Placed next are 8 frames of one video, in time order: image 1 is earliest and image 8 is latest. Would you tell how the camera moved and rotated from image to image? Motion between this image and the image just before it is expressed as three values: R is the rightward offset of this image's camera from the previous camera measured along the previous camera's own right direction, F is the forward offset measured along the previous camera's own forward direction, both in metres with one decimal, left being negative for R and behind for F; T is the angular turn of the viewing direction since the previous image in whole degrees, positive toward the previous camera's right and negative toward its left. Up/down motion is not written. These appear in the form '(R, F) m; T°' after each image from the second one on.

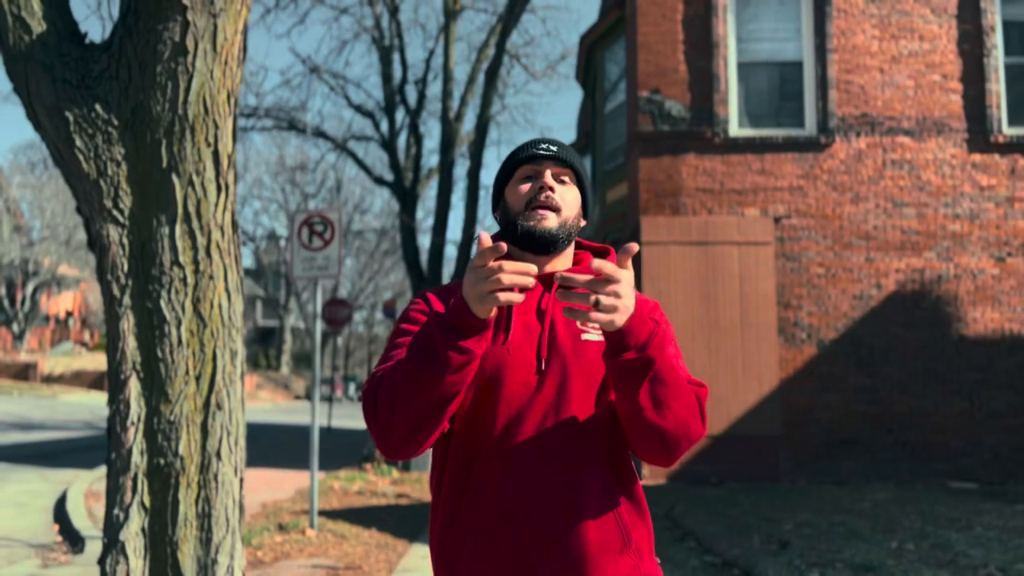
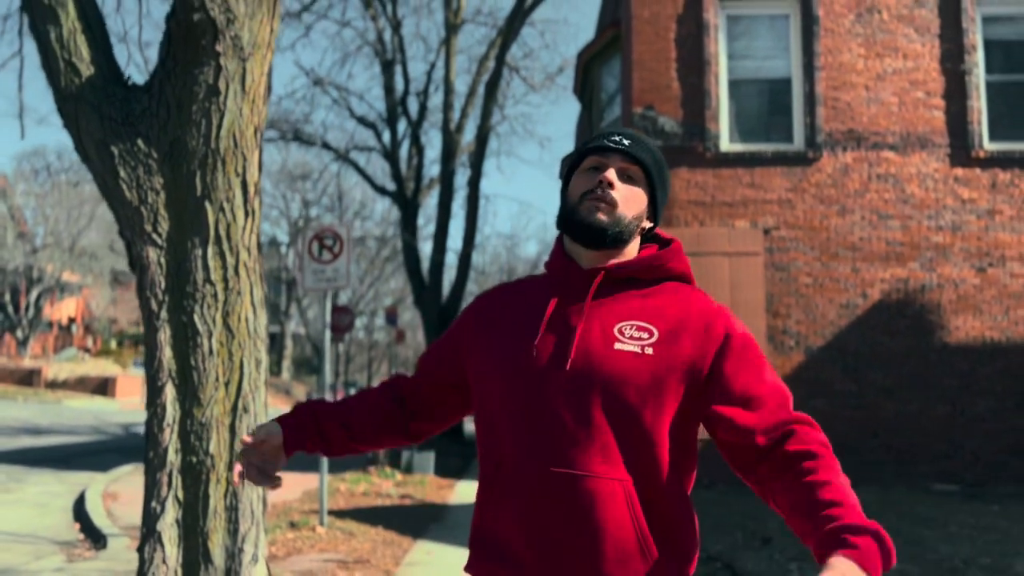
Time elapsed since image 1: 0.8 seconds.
(0.0, -0.4) m; 0°
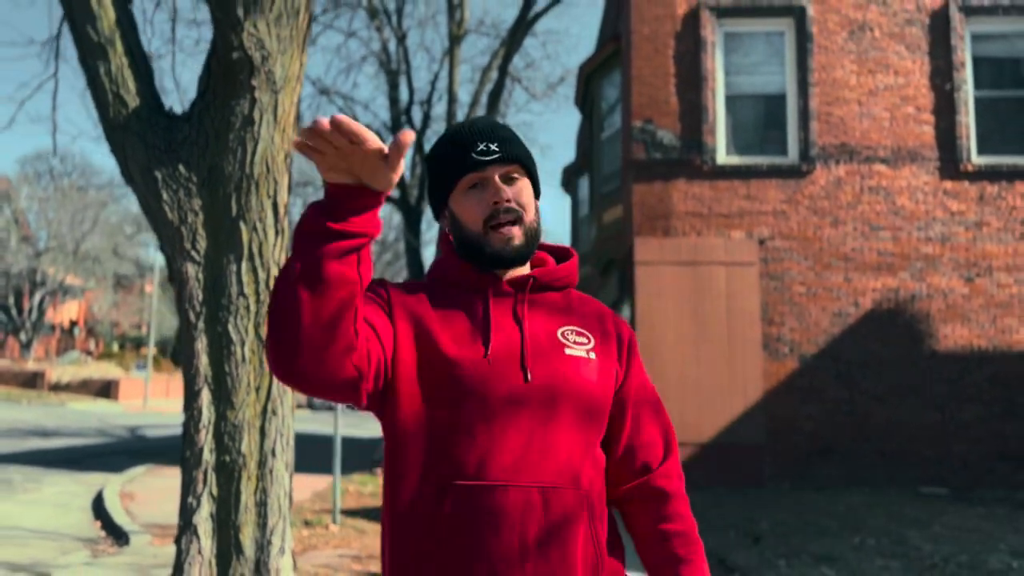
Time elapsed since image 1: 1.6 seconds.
(0.0, -0.3) m; 0°
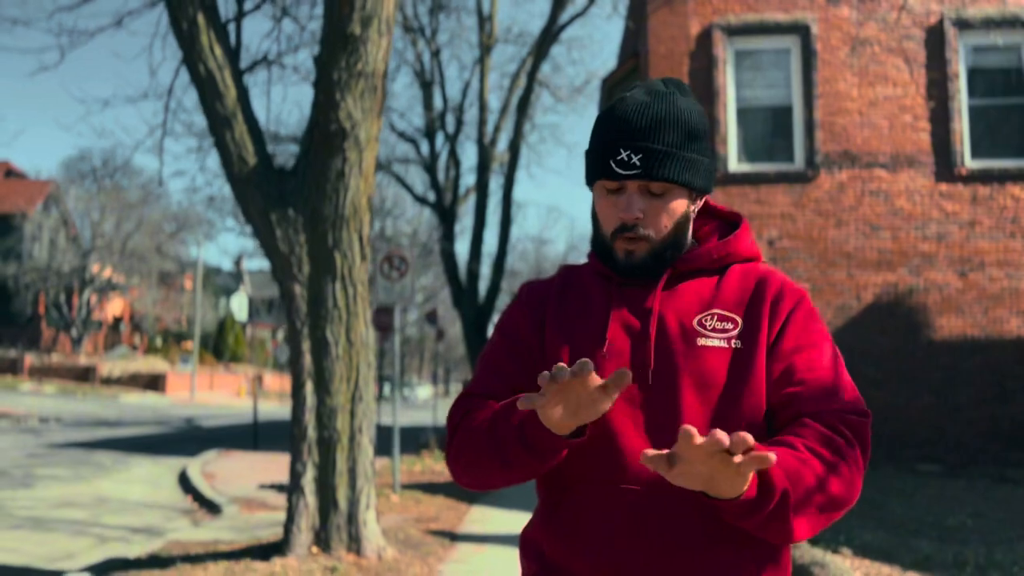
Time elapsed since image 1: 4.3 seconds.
(0.0, -1.1) m; -2°
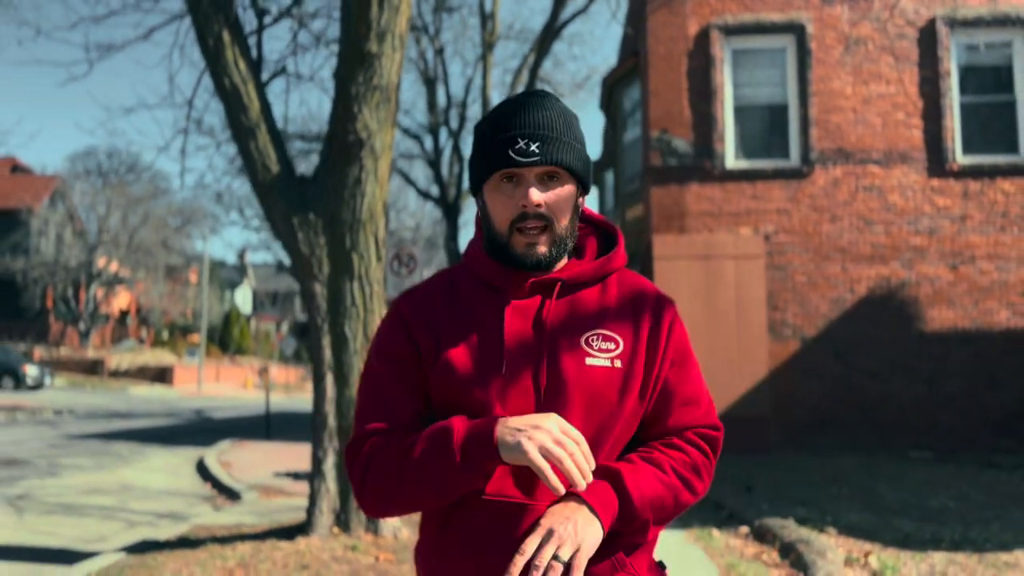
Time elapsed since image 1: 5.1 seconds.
(0.0, -0.4) m; 0°
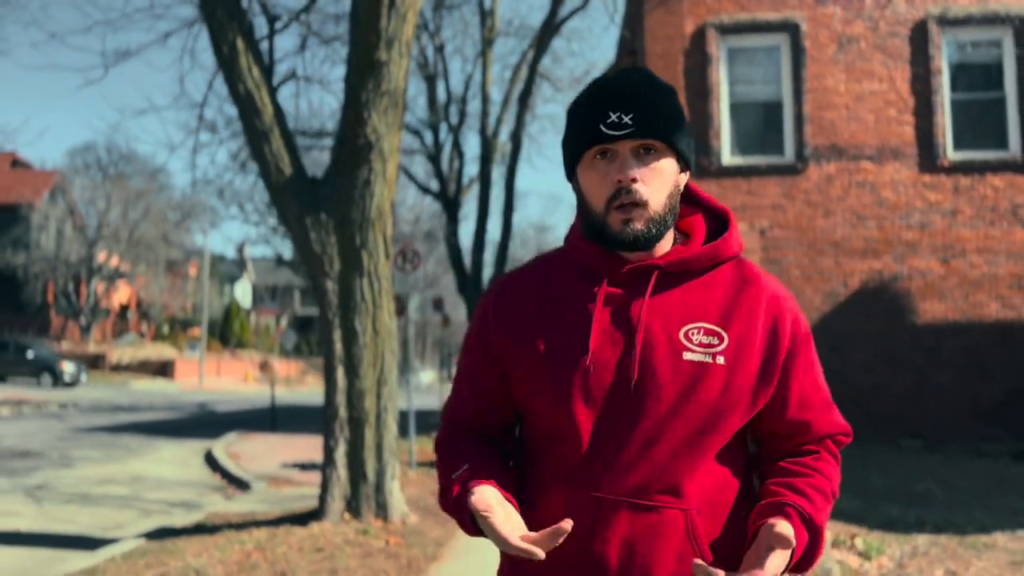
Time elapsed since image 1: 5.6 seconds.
(0.0, -0.2) m; 0°
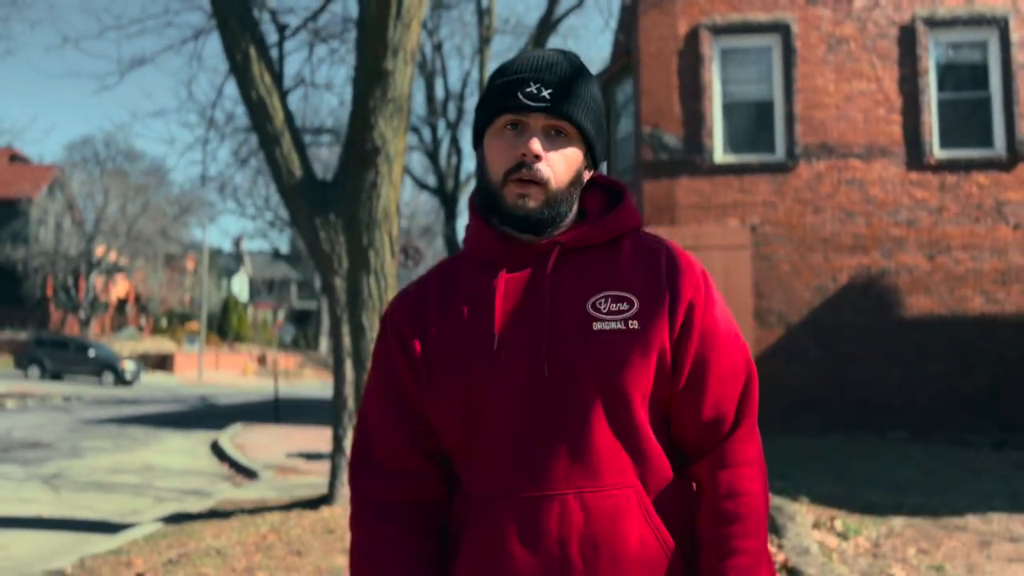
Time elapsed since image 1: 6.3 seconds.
(0.0, -0.3) m; 0°
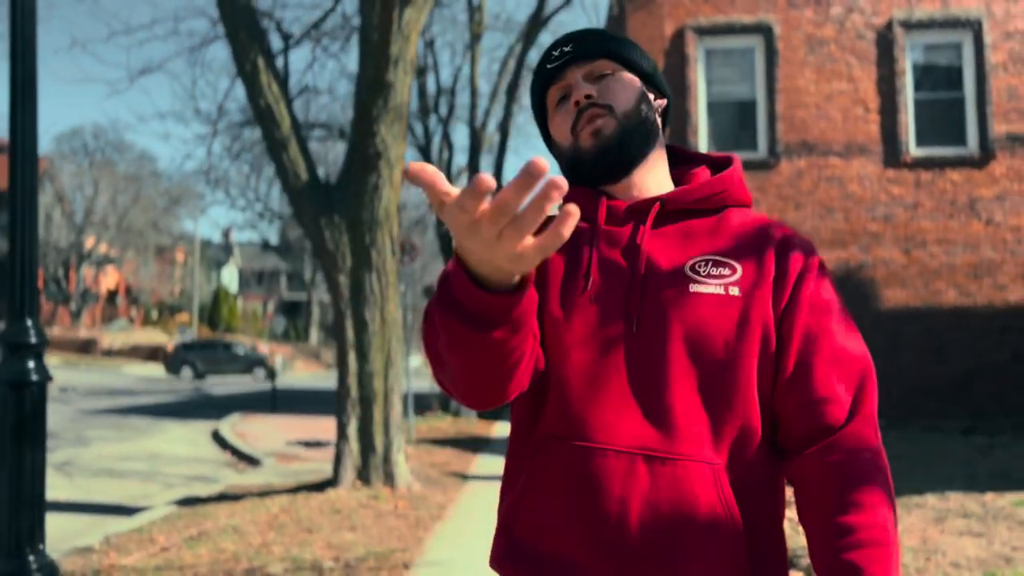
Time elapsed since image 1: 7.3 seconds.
(0.0, -0.4) m; +1°
